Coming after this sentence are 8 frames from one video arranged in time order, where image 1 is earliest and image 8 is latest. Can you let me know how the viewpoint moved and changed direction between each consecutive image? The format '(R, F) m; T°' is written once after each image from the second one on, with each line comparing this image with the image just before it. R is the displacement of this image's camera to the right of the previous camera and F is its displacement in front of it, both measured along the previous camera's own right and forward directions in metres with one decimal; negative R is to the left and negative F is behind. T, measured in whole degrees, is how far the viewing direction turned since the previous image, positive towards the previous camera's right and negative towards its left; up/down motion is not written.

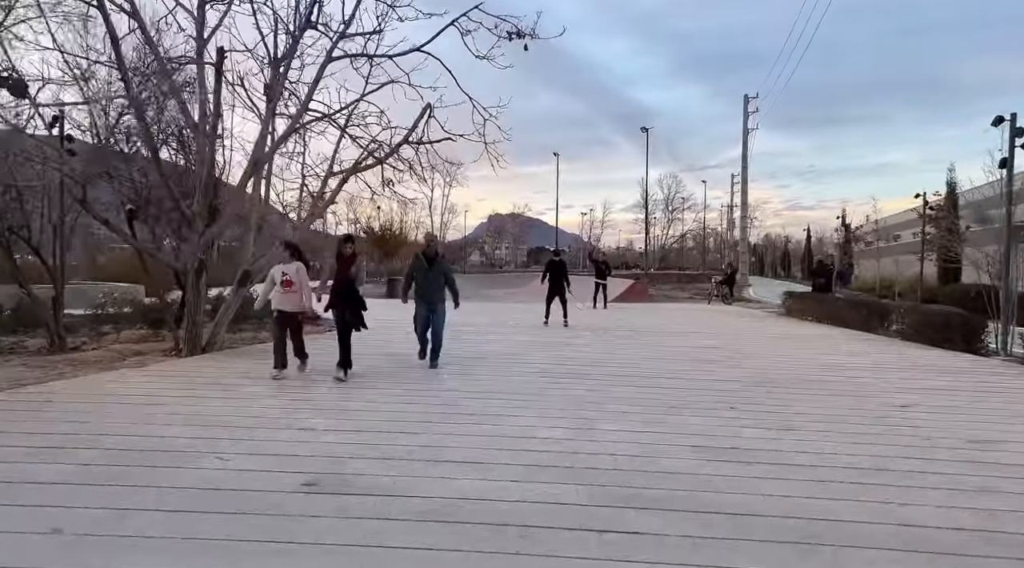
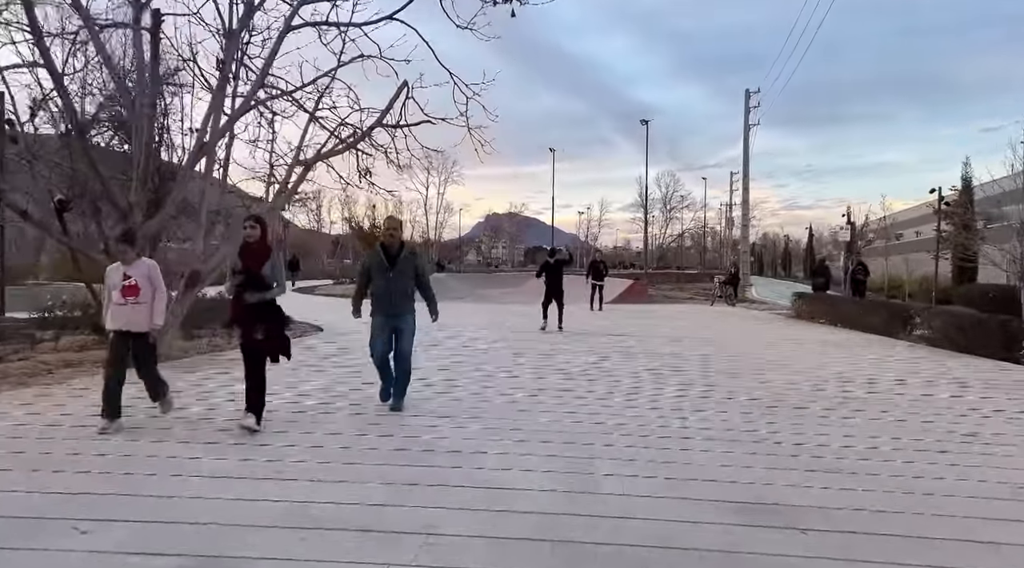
(+0.1, +1.1) m; 0°
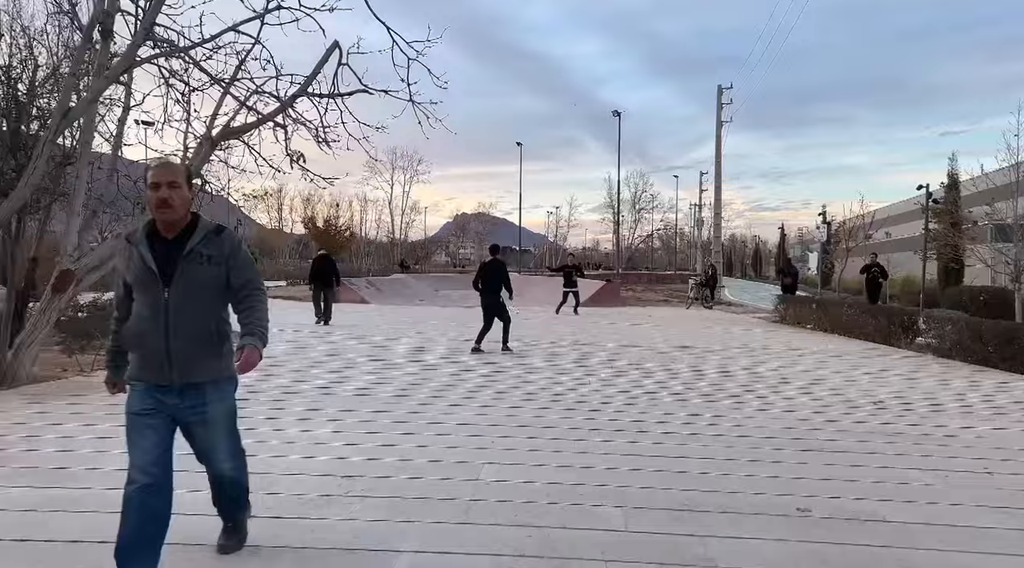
(+0.2, +1.5) m; +2°
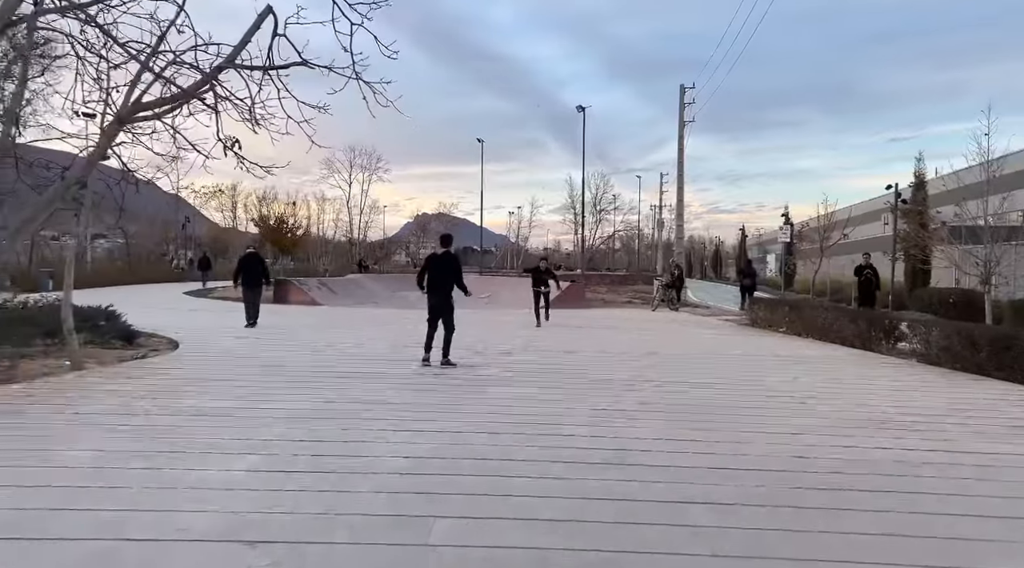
(0.0, +0.9) m; +3°
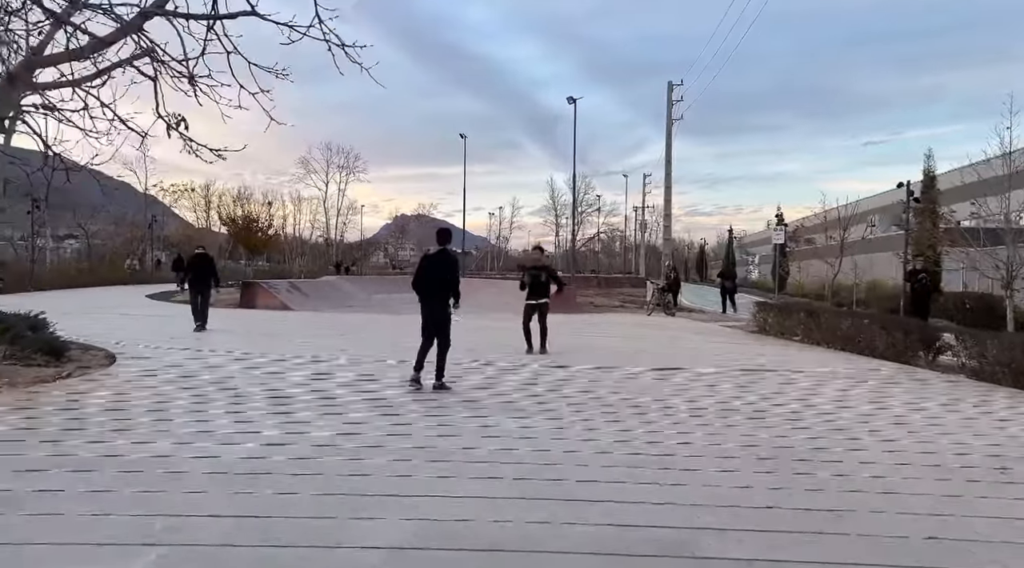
(-0.2, +1.3) m; +2°
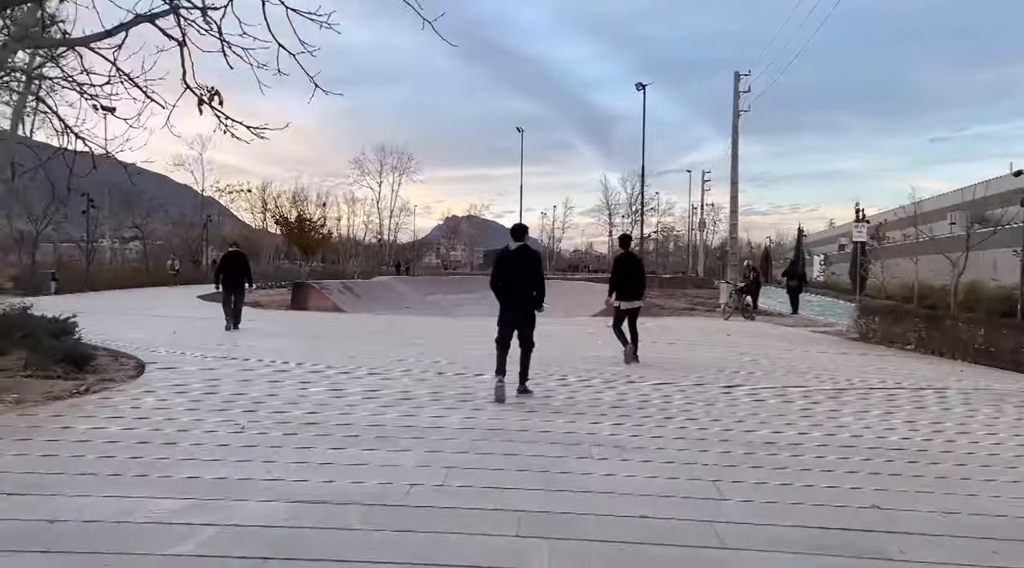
(-0.3, +1.3) m; -4°
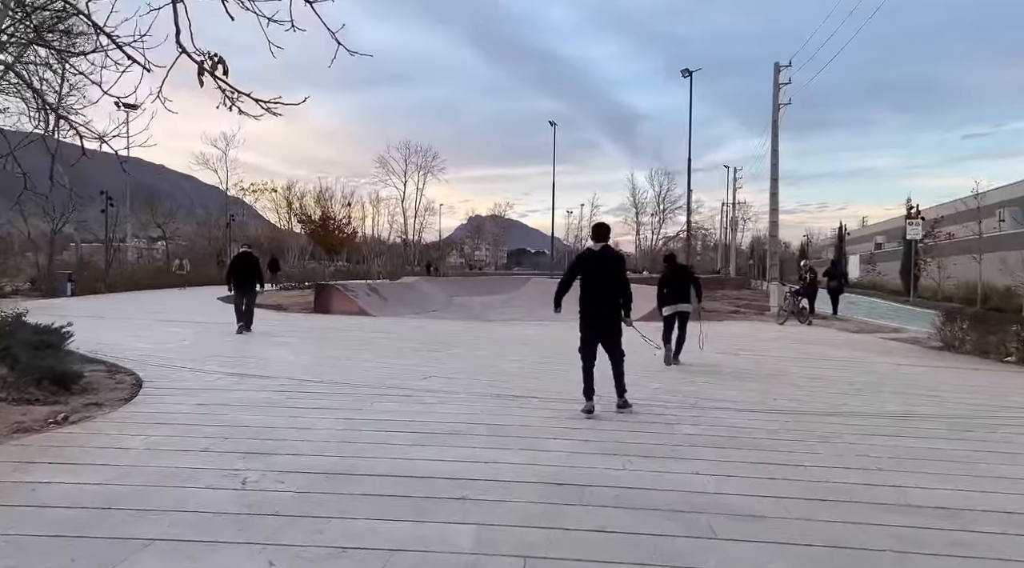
(-0.3, +1.2) m; -2°
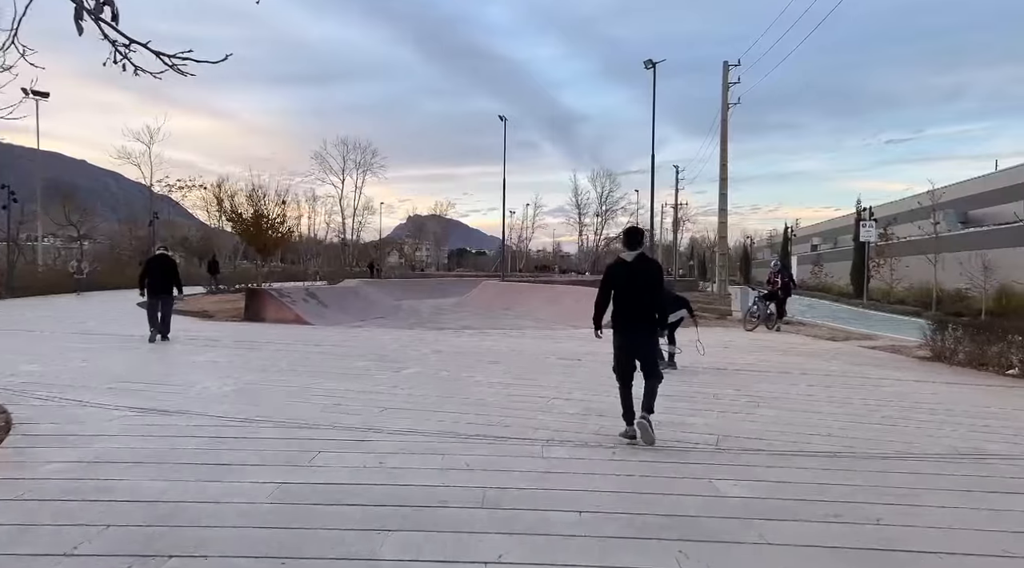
(-0.3, +1.3) m; +5°
